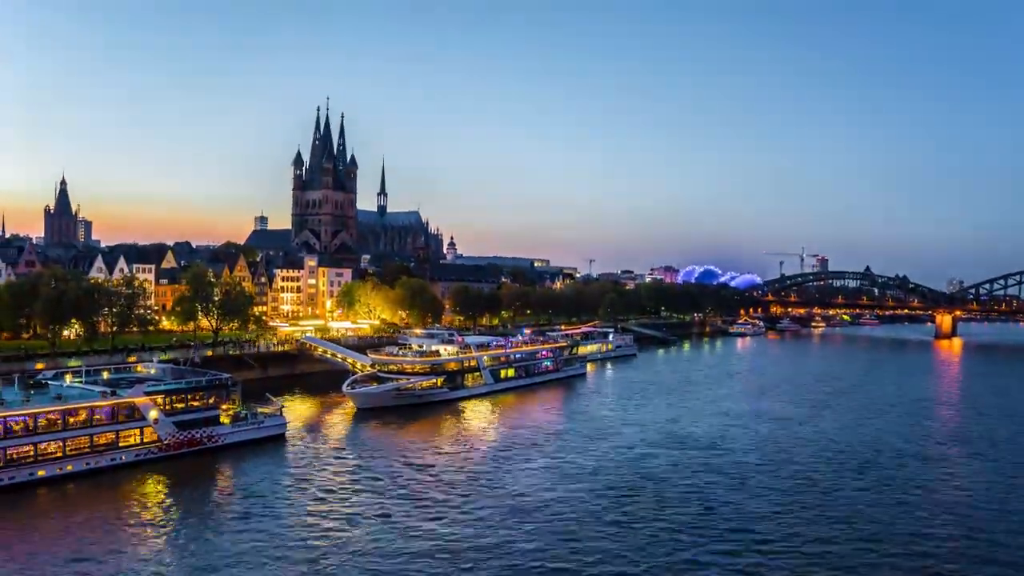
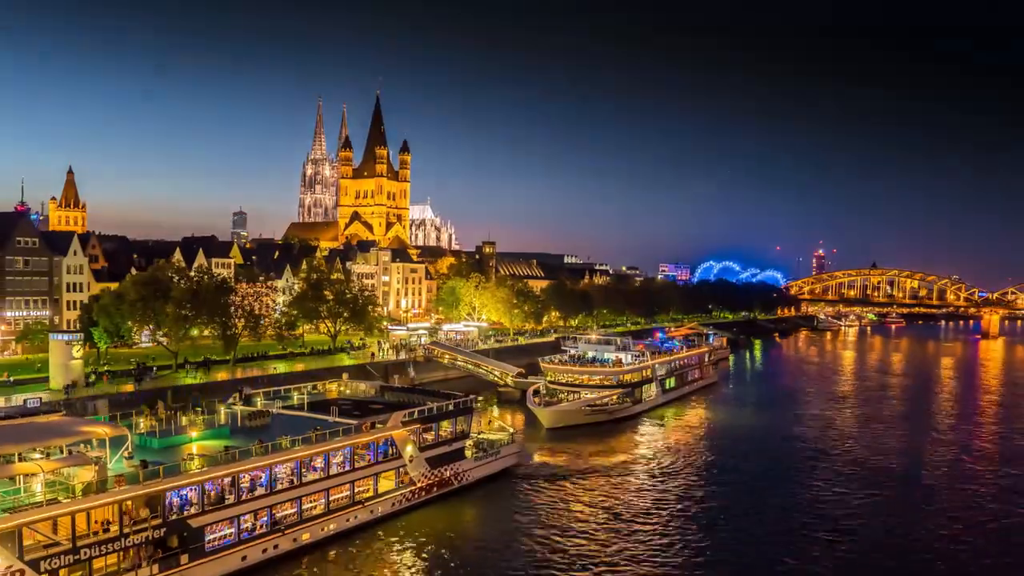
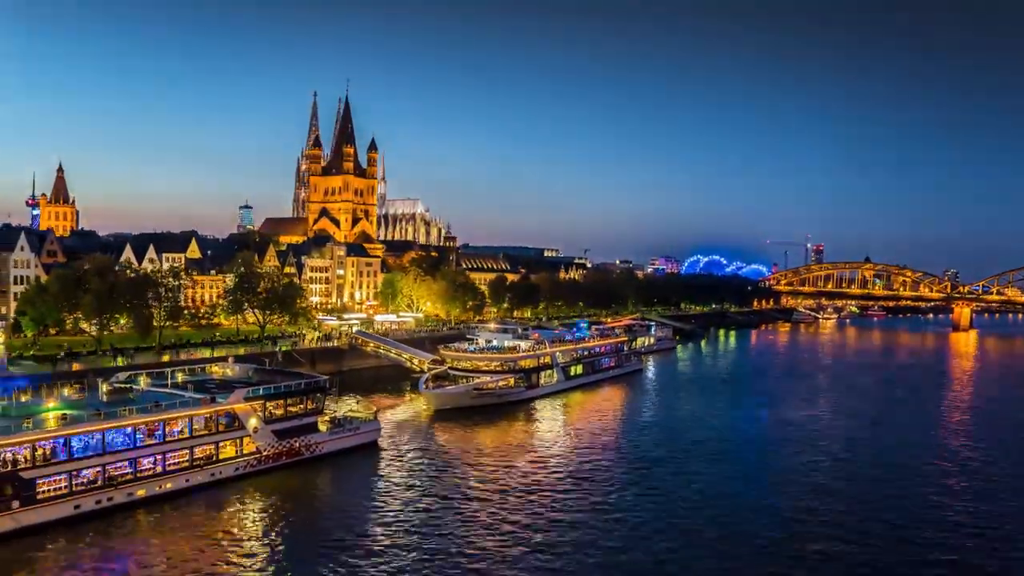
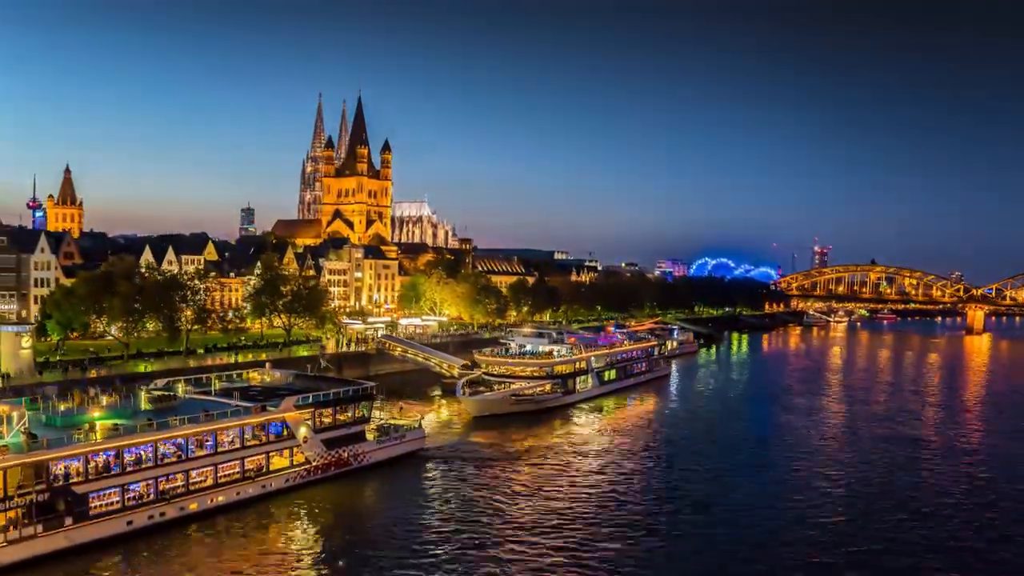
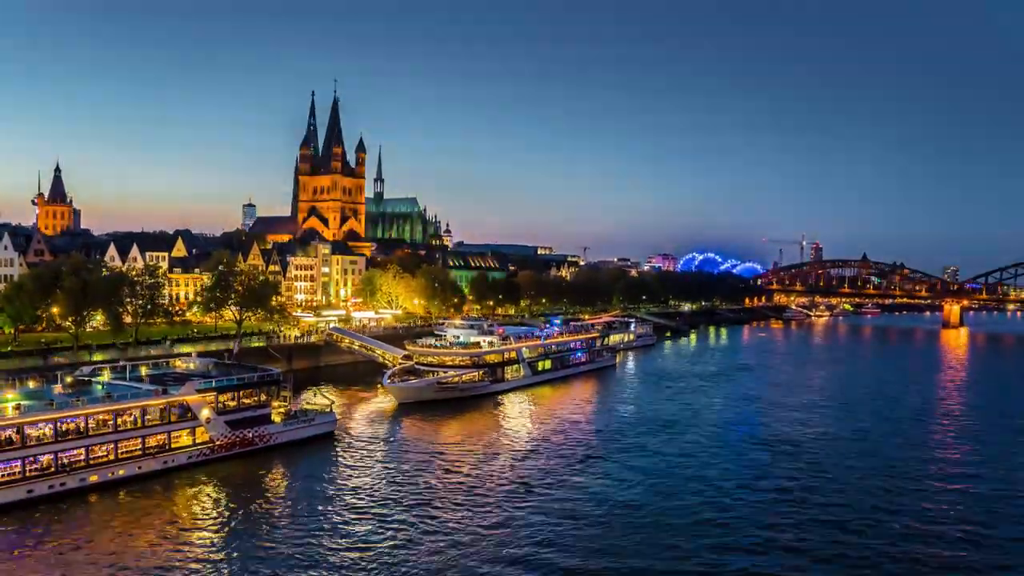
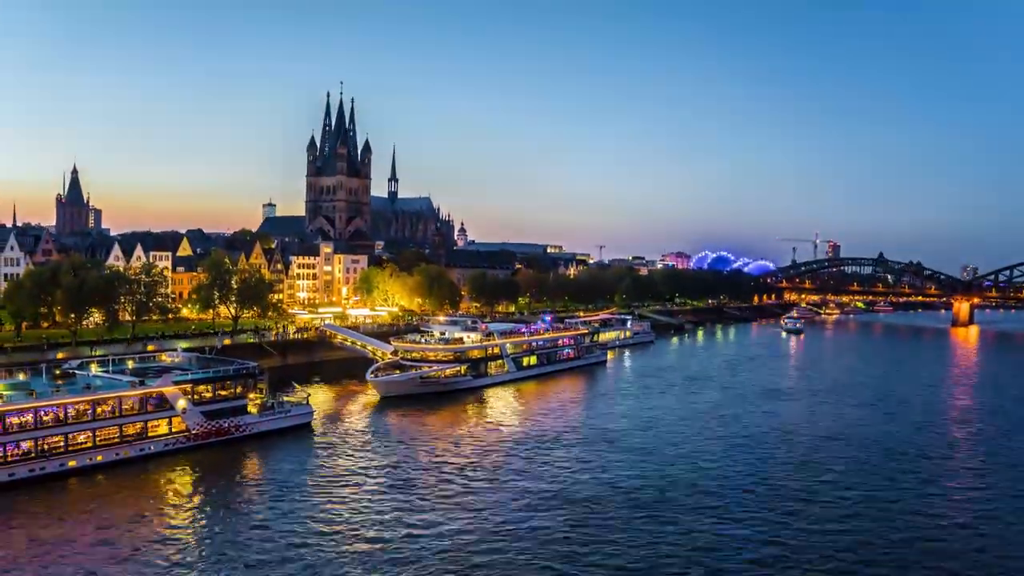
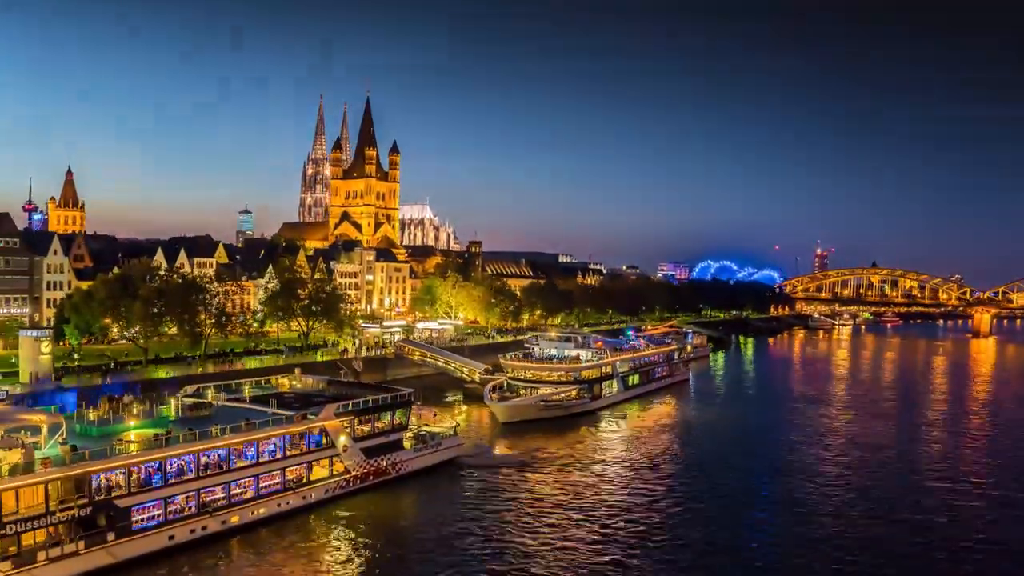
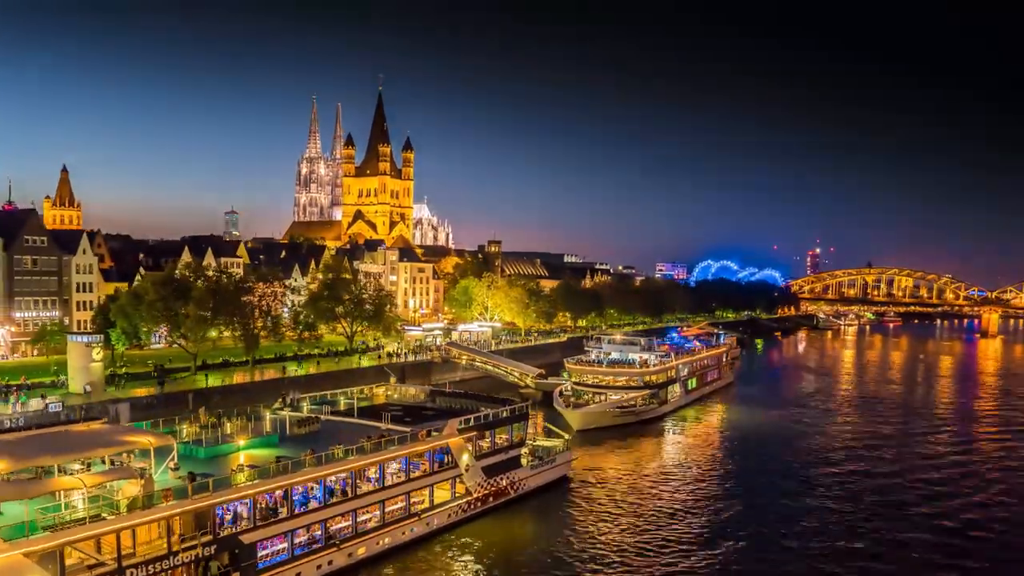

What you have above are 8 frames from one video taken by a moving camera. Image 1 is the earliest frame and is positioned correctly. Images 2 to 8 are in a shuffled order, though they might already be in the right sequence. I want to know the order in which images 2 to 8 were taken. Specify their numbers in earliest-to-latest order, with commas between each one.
6, 5, 3, 4, 7, 2, 8
